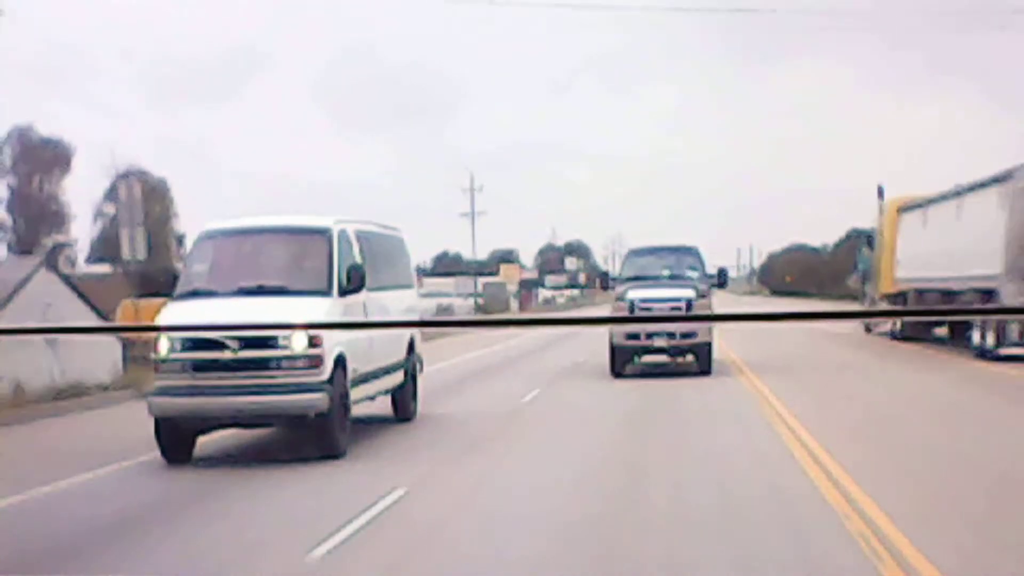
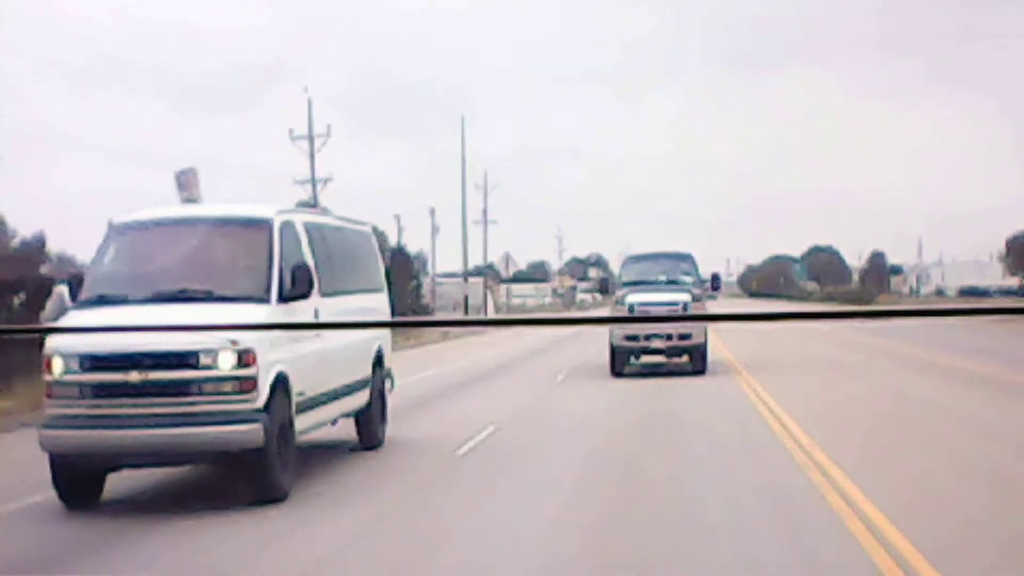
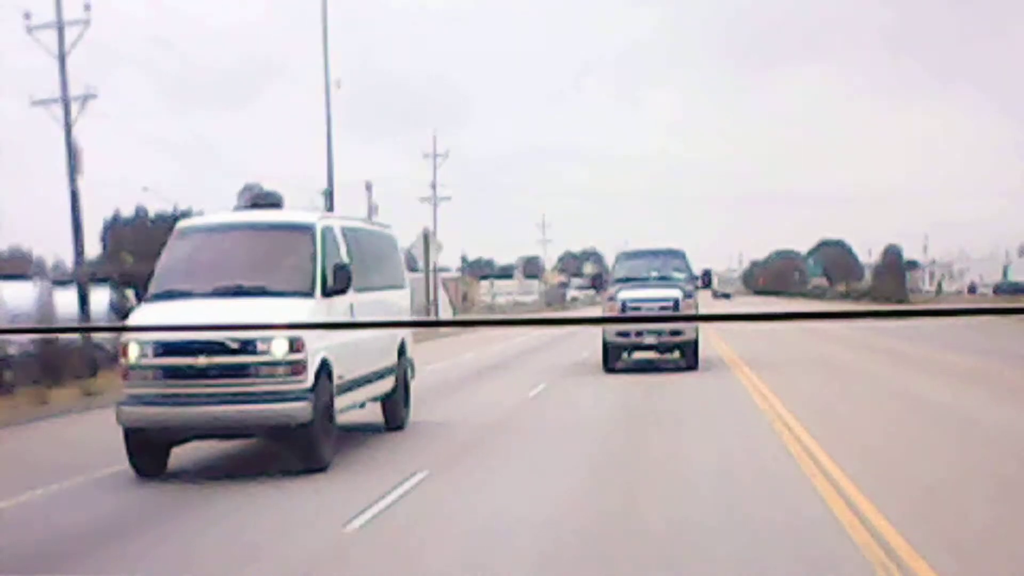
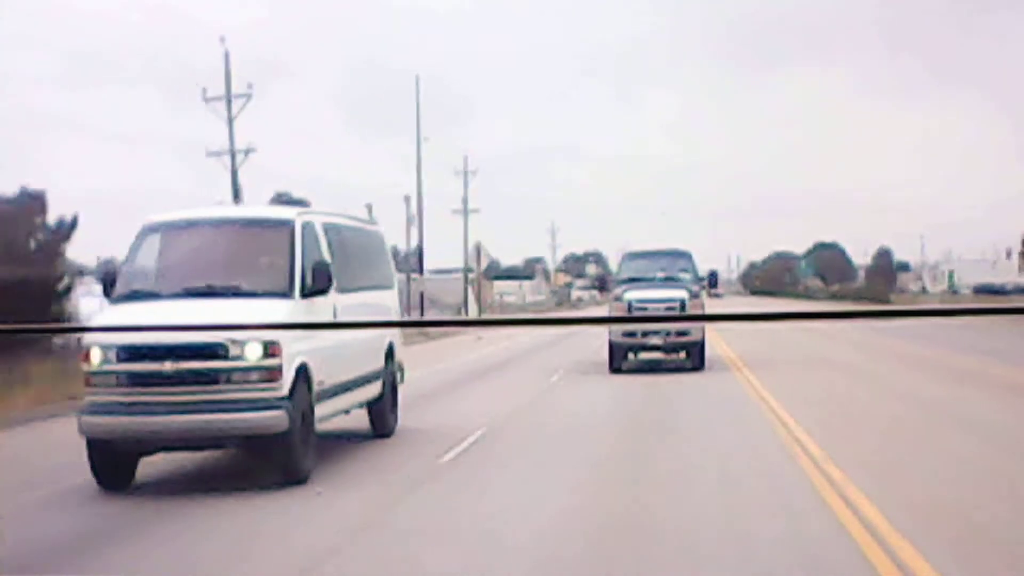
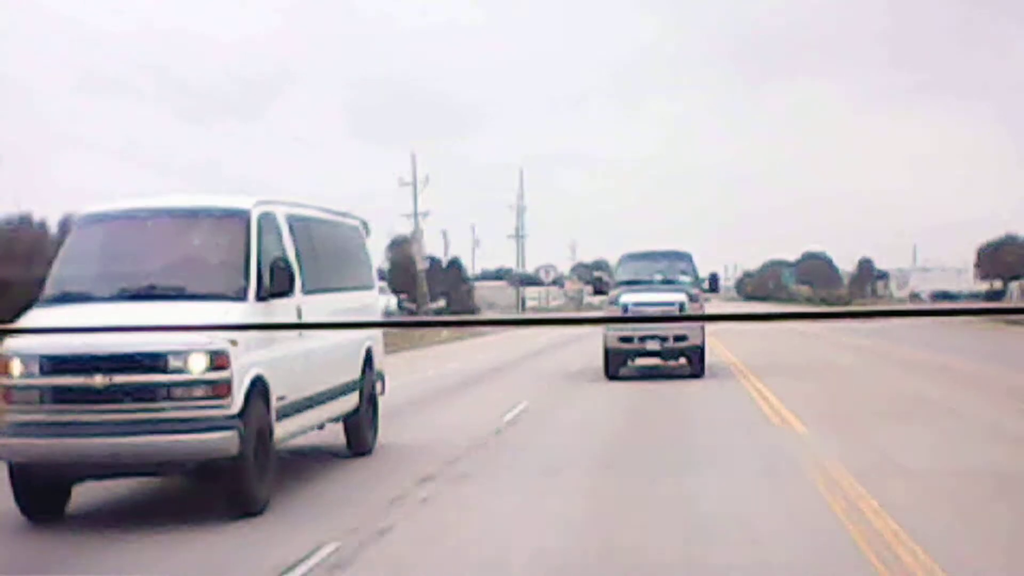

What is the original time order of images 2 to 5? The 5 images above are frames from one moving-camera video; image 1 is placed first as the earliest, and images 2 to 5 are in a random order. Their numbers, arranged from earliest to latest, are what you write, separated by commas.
3, 4, 2, 5
